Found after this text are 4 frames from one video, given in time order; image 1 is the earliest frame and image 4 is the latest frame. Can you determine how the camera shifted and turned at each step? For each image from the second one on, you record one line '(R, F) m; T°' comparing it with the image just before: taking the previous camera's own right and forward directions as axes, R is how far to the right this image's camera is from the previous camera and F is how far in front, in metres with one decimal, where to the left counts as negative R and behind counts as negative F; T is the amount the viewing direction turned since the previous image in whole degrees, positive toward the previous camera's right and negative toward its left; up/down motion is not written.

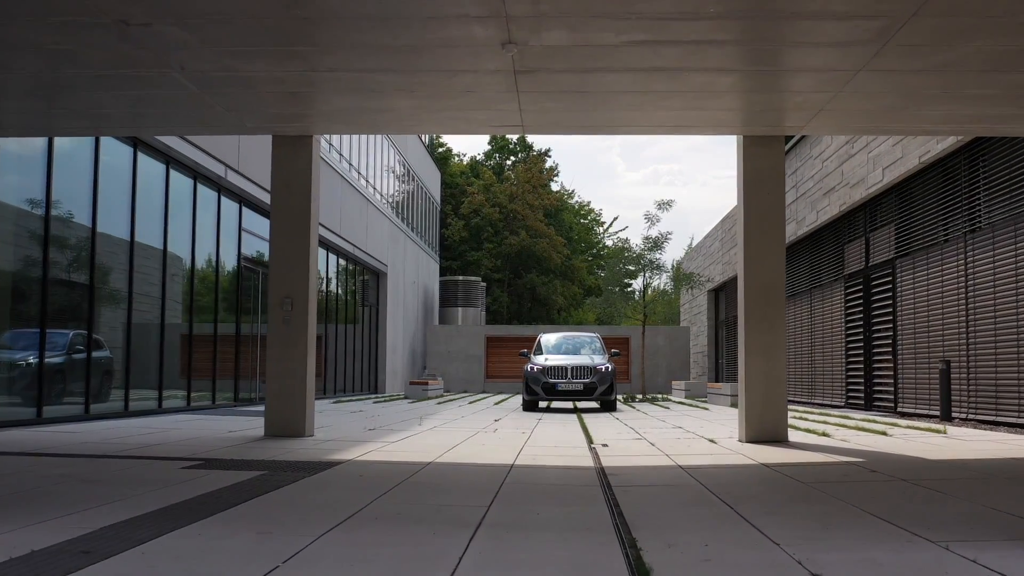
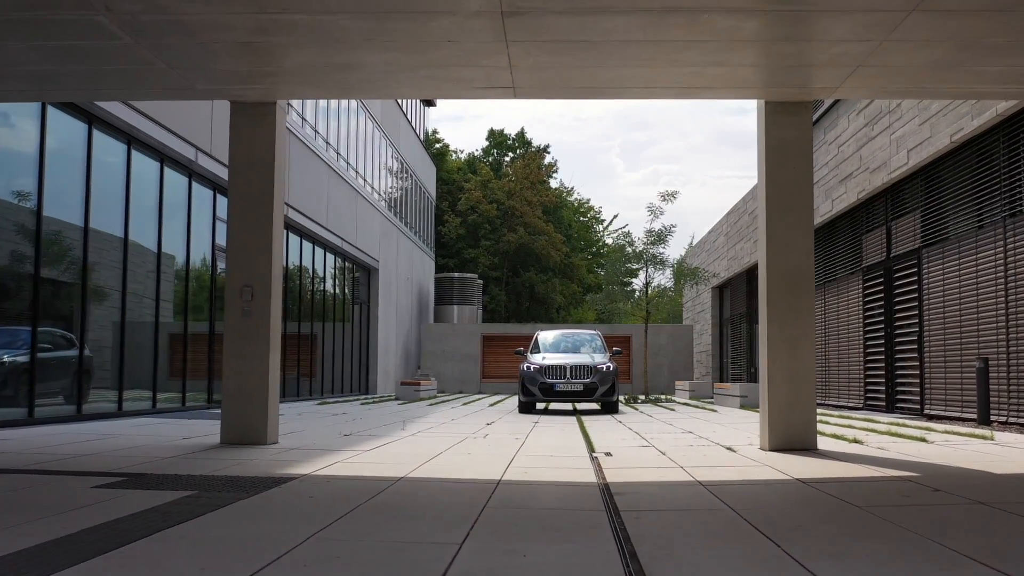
(+0.1, +1.1) m; 0°
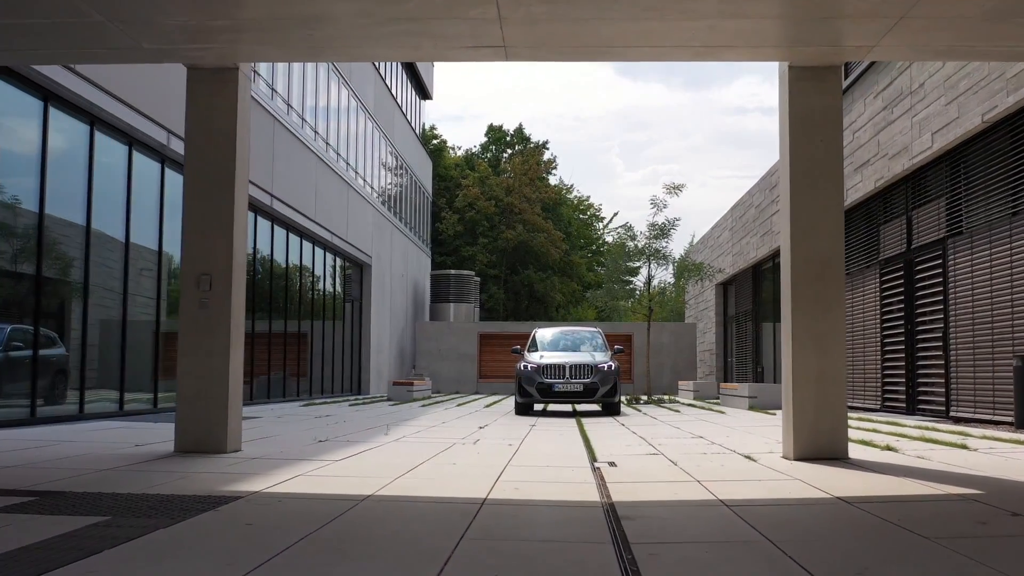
(+0.1, +0.9) m; 0°
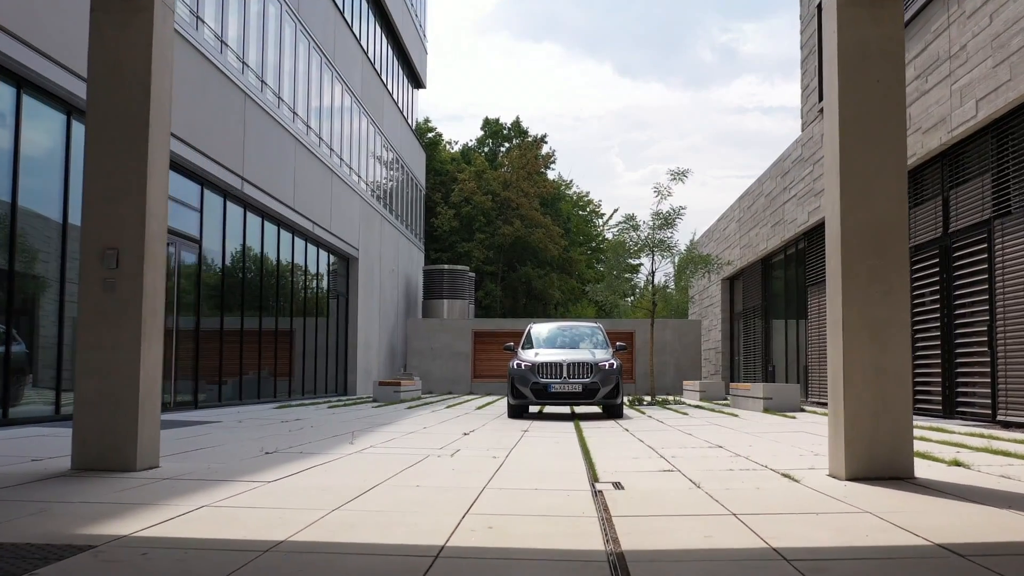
(+0.1, +1.4) m; 0°
